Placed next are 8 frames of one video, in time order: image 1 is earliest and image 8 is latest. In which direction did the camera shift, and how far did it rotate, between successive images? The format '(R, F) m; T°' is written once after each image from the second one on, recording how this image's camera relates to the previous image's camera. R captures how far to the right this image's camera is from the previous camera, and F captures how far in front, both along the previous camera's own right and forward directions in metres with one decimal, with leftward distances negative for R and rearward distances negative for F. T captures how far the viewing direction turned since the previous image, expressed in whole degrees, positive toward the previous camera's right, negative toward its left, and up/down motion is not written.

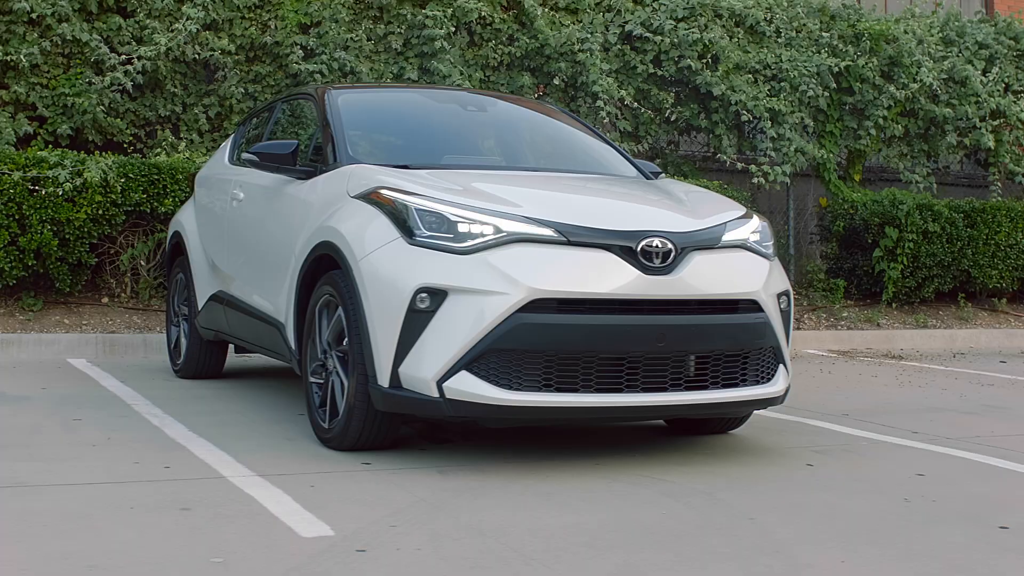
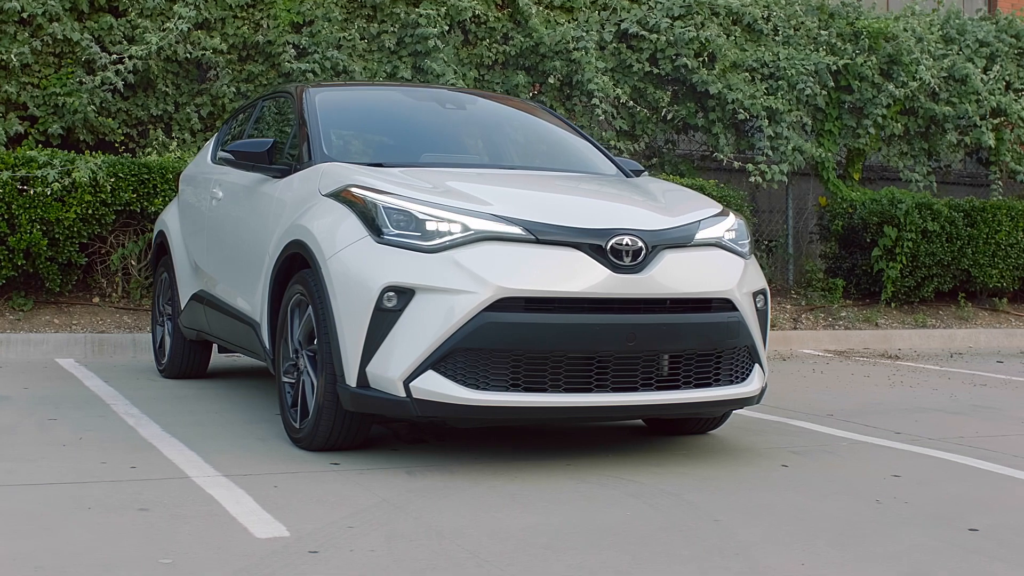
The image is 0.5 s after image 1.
(+0.1, 0.0) m; -1°
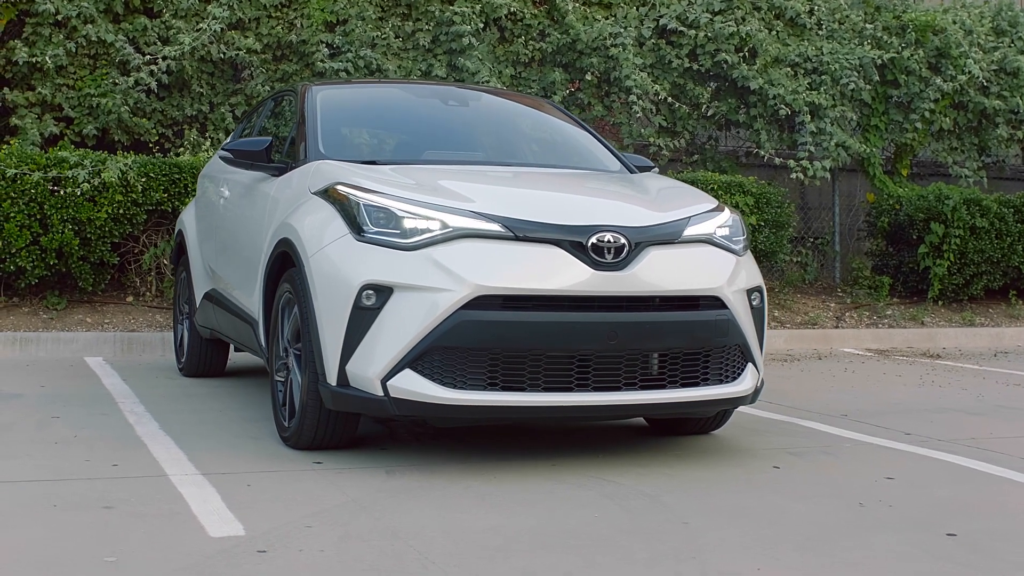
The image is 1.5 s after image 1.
(+0.3, +0.1) m; -3°
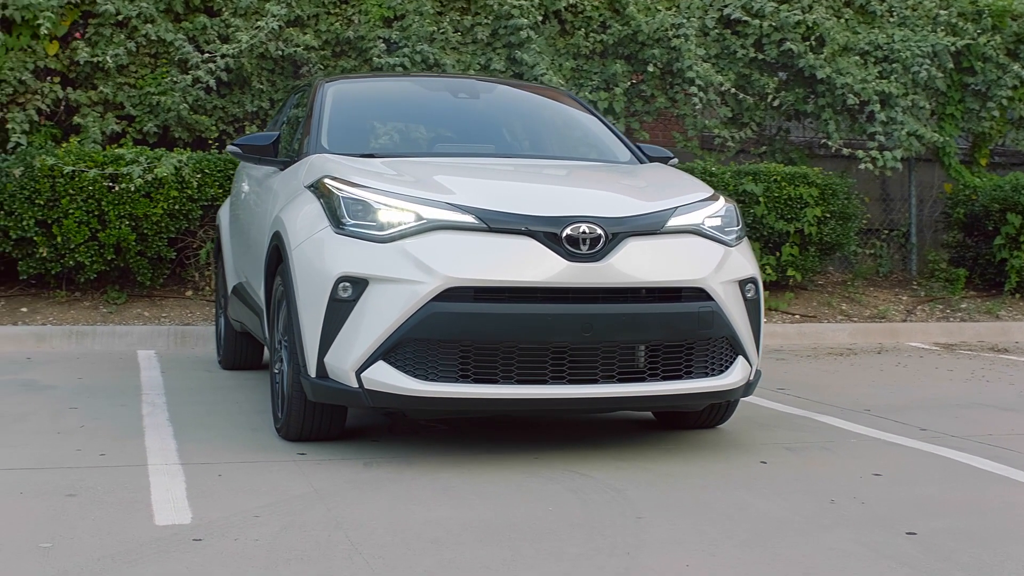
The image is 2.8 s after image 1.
(+0.5, 0.0) m; -5°
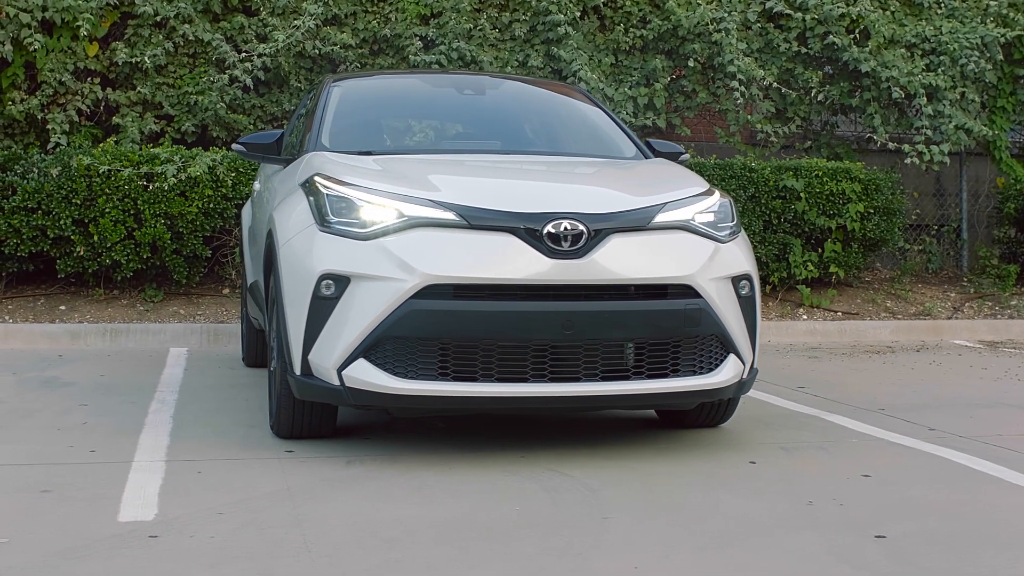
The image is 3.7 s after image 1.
(+0.3, 0.0) m; -3°
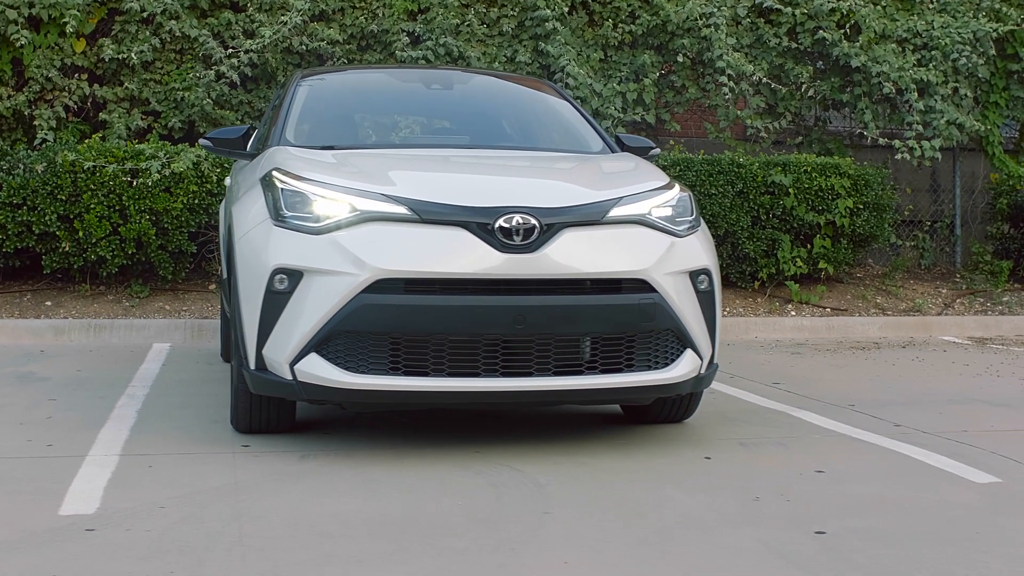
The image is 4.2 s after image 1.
(+0.2, 0.0) m; -1°
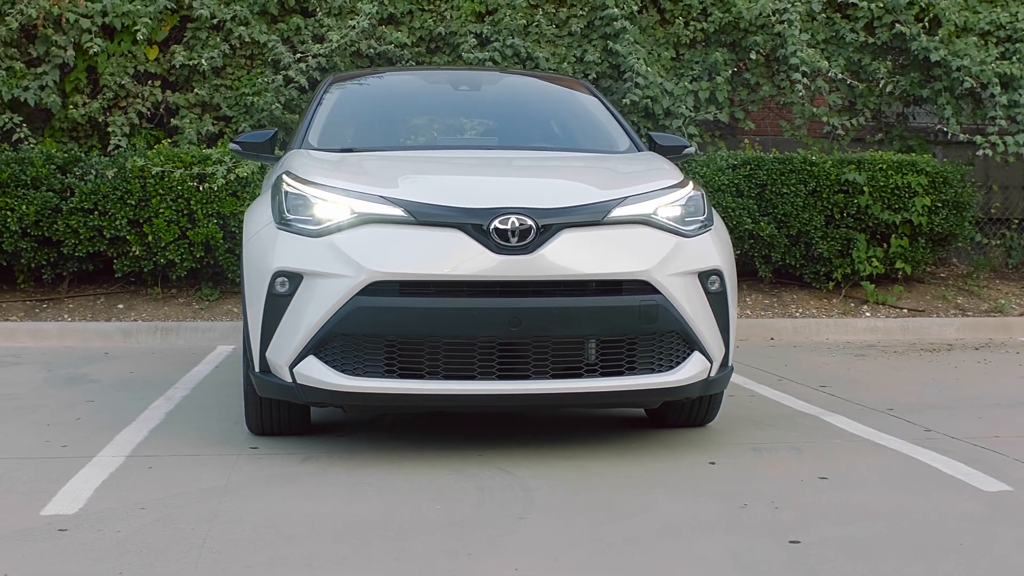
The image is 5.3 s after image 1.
(+0.4, +0.1) m; -5°
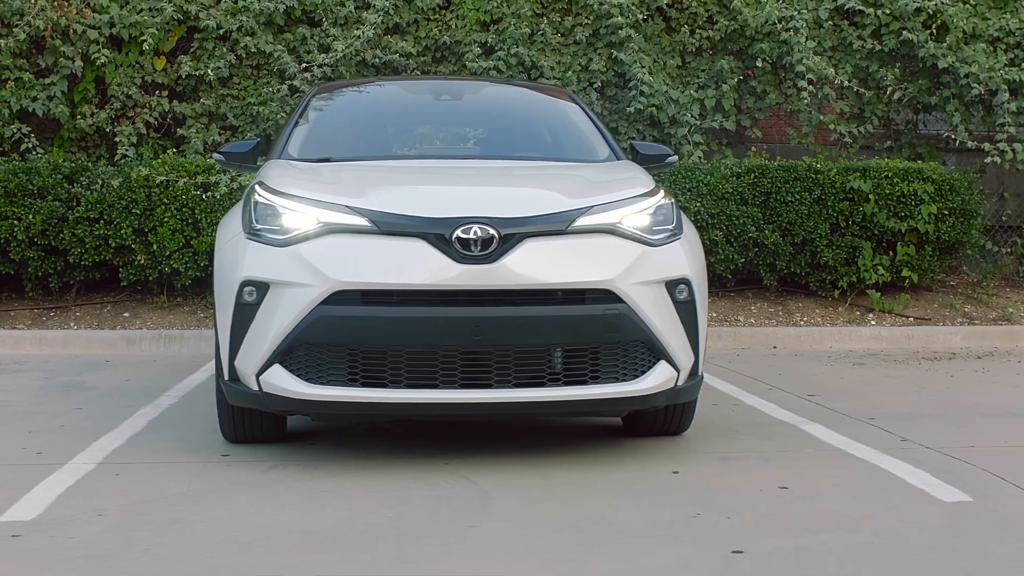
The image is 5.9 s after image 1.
(+0.2, 0.0) m; -2°
